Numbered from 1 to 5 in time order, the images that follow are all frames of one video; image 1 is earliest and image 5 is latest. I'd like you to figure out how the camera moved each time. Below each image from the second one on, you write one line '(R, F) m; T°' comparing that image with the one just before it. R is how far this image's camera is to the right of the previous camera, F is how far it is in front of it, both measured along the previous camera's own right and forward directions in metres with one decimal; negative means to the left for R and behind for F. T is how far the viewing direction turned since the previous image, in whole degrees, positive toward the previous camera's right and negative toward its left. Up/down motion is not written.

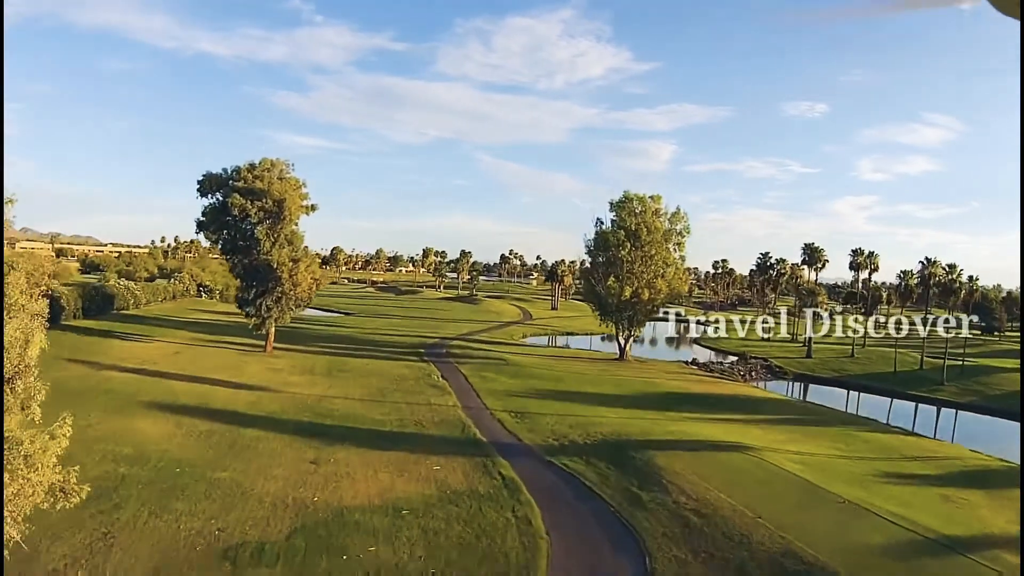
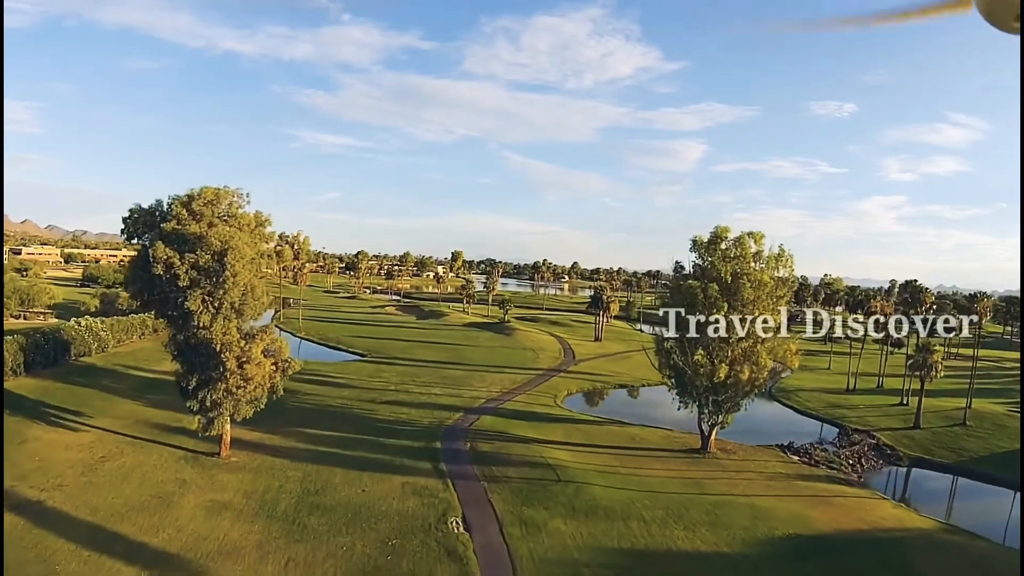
(-1.3, +12.8) m; -2°
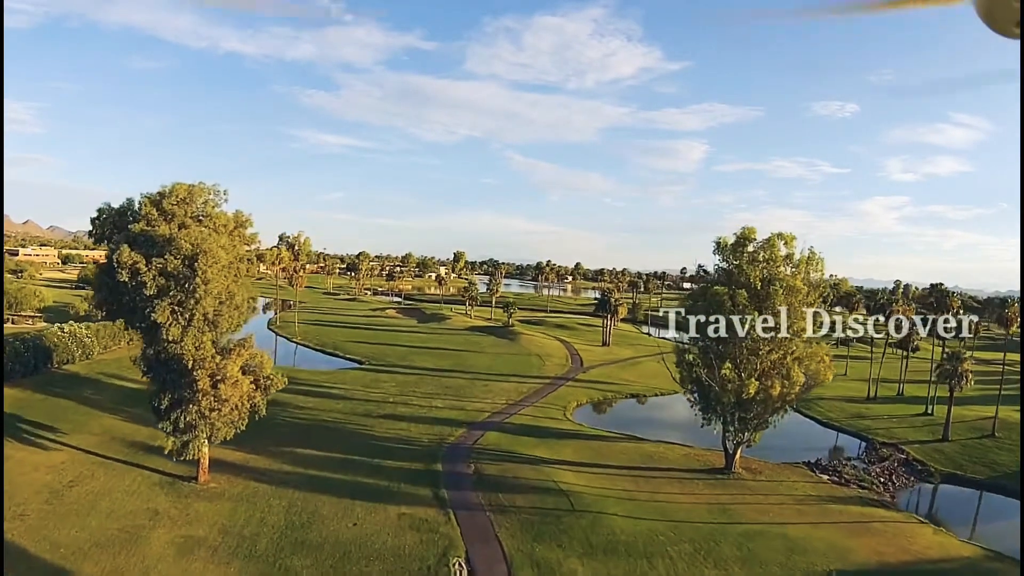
(-0.3, +3.1) m; 0°
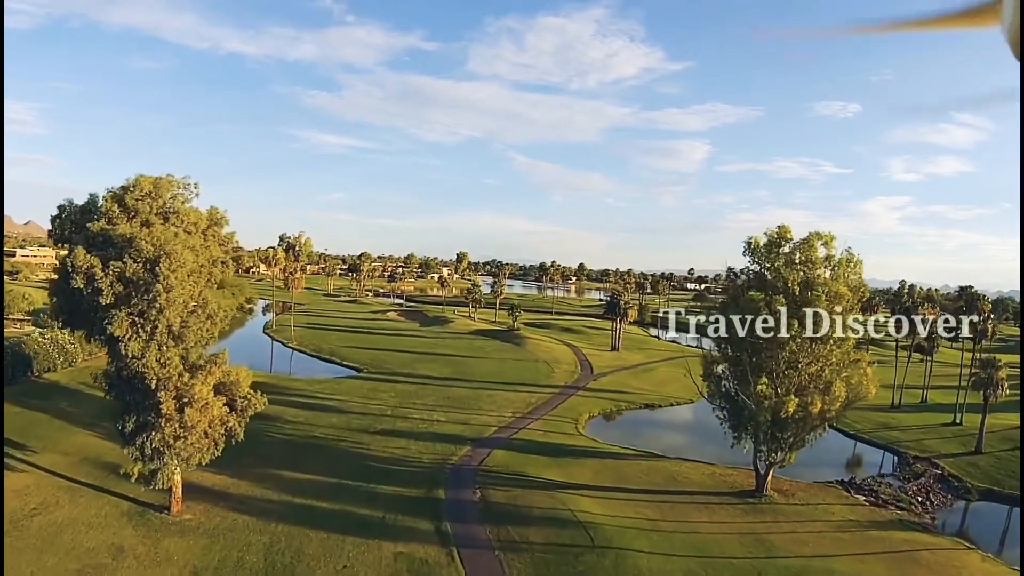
(-0.4, +3.3) m; 0°
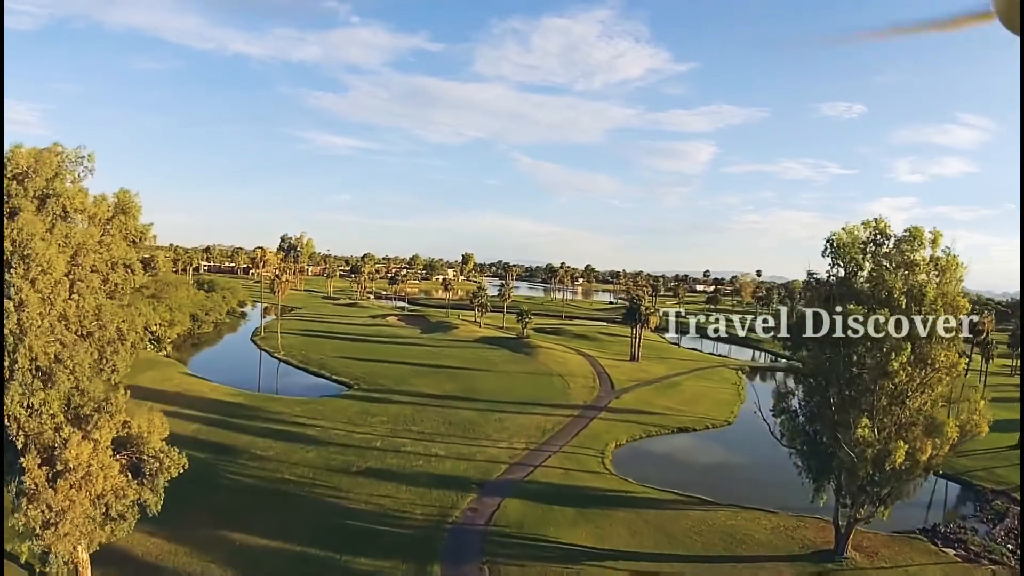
(-0.5, +6.9) m; 0°
